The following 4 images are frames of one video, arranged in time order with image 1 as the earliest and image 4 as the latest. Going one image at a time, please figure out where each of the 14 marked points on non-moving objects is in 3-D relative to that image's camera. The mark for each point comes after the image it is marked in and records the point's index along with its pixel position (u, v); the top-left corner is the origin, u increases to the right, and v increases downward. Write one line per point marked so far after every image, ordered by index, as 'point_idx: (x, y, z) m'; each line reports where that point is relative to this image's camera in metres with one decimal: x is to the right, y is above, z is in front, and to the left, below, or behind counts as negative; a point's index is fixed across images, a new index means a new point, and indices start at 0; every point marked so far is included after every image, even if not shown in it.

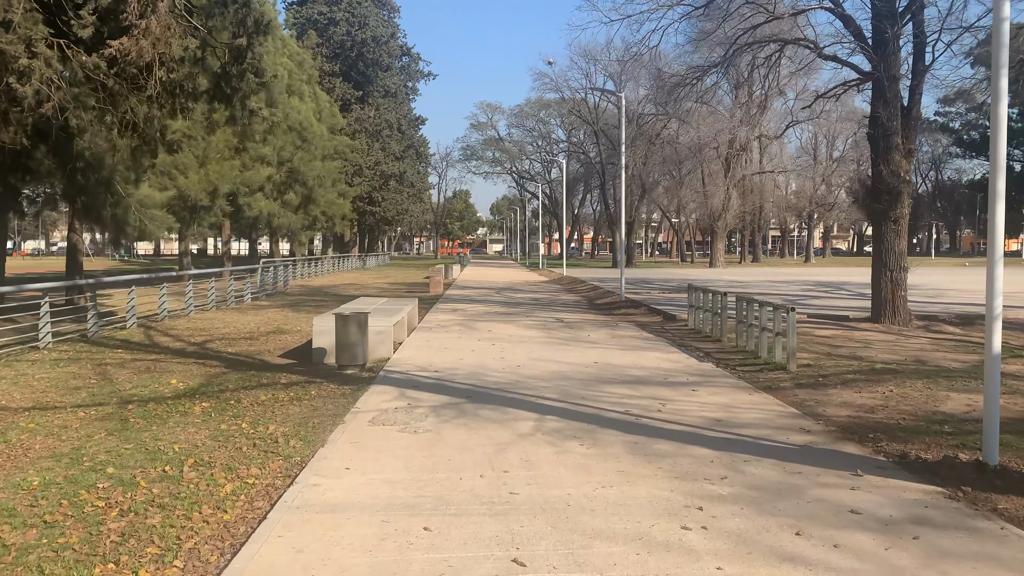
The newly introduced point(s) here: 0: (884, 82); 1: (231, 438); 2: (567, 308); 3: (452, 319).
0: (+6.7, +3.7, +14.3) m
1: (-2.4, -1.3, +6.7) m
2: (+1.4, -0.5, +19.4) m
3: (-1.2, -0.6, +16.3) m
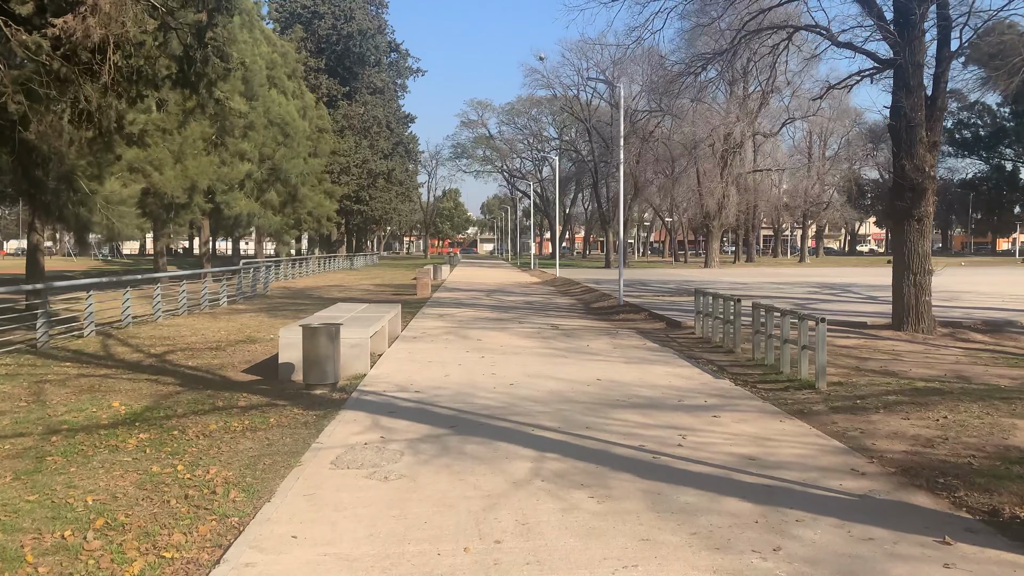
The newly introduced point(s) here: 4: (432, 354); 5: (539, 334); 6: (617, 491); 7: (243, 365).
0: (+6.6, +3.6, +13.2) m
1: (-2.4, -1.4, +5.5) m
2: (+1.2, -0.6, +18.2) m
3: (-1.4, -0.7, +15.1) m
4: (-1.2, -1.0, +11.5) m
5: (+0.5, -0.8, +13.8) m
6: (+0.7, -1.3, +5.2) m
7: (-3.7, -1.1, +11.0) m
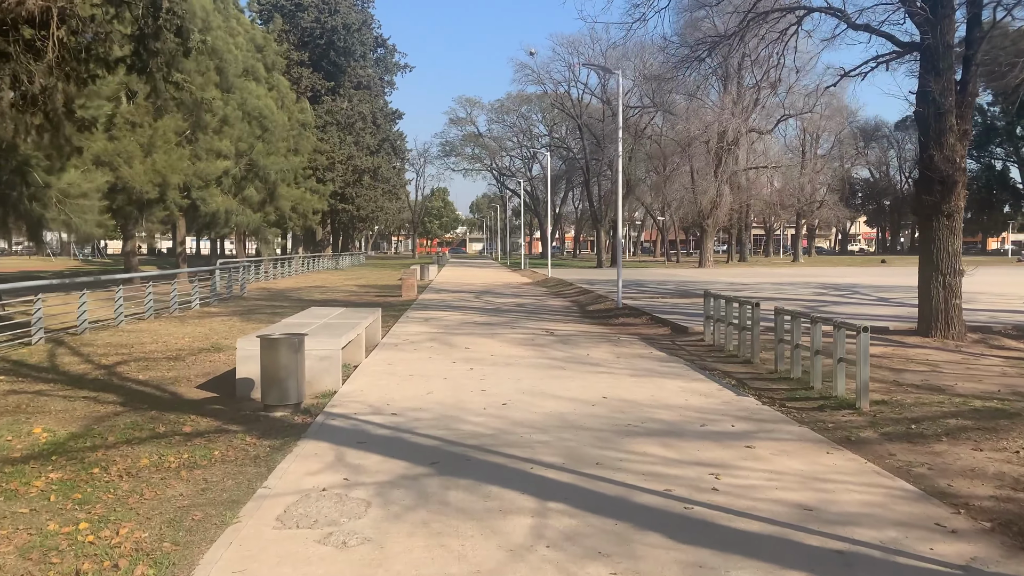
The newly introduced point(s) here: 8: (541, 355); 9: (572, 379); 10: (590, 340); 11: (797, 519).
0: (+6.4, +3.6, +12.0) m
1: (-2.5, -1.4, +4.2) m
2: (+1.0, -0.6, +17.0) m
3: (-1.6, -0.8, +13.9) m
4: (-1.3, -1.0, +10.2) m
5: (+0.3, -0.8, +12.6) m
6: (+0.7, -1.4, +3.9) m
7: (-3.8, -1.1, +9.7) m
8: (+0.4, -0.9, +11.0) m
9: (+0.7, -1.0, +9.0) m
10: (+1.2, -0.8, +12.7) m
11: (+1.7, -1.3, +4.6) m
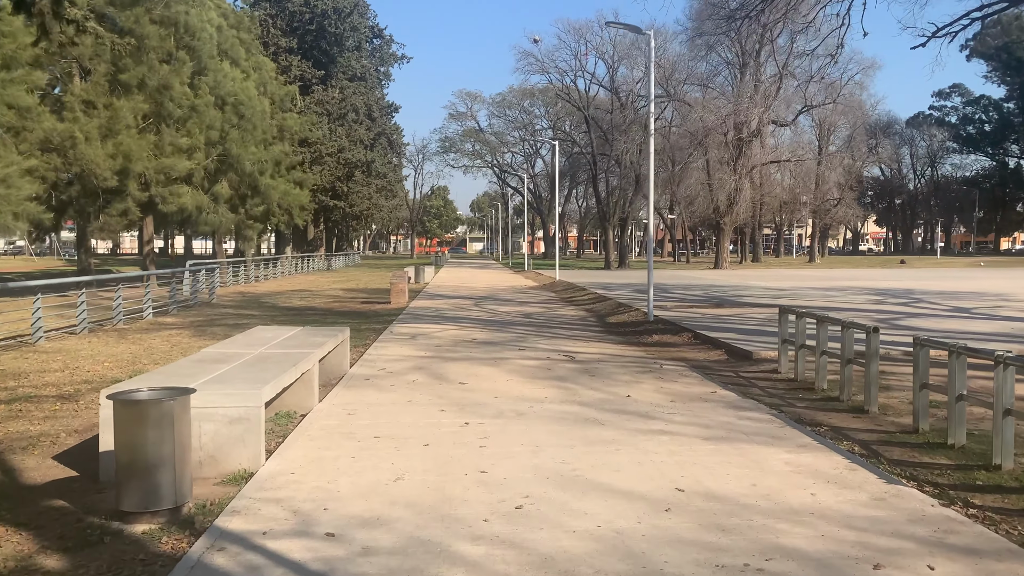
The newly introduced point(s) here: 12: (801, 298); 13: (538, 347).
0: (+6.6, +3.4, +9.0) m
1: (-2.4, -1.6, +1.1) m
2: (+1.1, -0.8, +13.9) m
3: (-1.4, -0.9, +10.8) m
4: (-1.1, -1.2, +7.1) m
5: (+0.5, -1.0, +9.5) m
6: (+0.8, -1.5, +0.9) m
7: (-3.7, -1.3, +6.7) m
8: (+0.5, -1.1, +7.9) m
9: (+0.8, -1.2, +6.0) m
10: (+1.4, -1.0, +9.7) m
11: (+1.8, -1.5, +1.6) m
12: (+7.0, -0.2, +19.3) m
13: (+0.4, -0.9, +12.0) m
